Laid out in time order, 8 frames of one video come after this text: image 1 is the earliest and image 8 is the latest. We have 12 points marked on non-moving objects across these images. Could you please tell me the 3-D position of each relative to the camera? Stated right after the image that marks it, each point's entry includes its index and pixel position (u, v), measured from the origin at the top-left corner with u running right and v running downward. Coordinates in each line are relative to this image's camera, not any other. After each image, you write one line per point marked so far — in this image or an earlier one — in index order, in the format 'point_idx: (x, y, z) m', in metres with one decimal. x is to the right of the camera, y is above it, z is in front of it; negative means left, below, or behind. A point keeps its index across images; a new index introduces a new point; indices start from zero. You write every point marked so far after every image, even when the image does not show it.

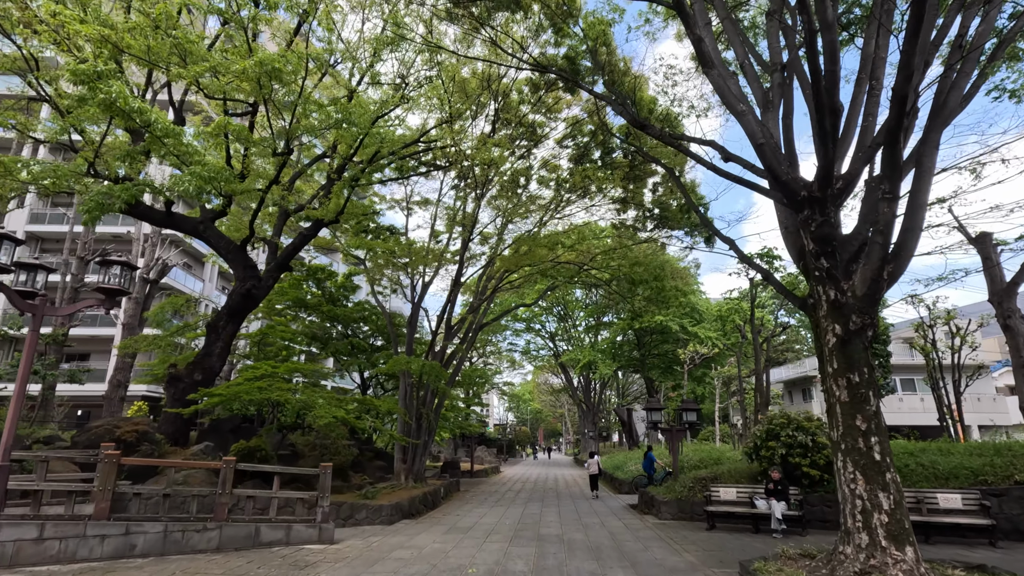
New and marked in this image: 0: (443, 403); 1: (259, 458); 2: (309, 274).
0: (-1.5, -2.6, +11.9) m
1: (-4.0, -2.7, +8.5) m
2: (-6.0, +0.4, +15.7) m
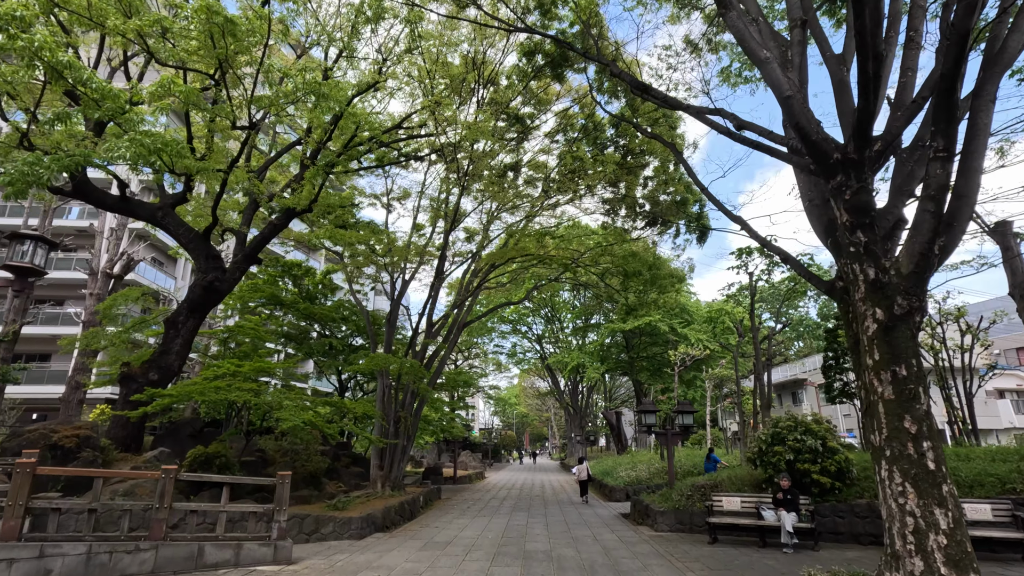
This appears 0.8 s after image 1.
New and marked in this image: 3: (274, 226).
0: (-1.9, -2.5, +11.3) m
1: (-4.3, -2.6, +7.7) m
2: (-6.4, +0.5, +14.9) m
3: (-4.4, +1.2, +10.0) m
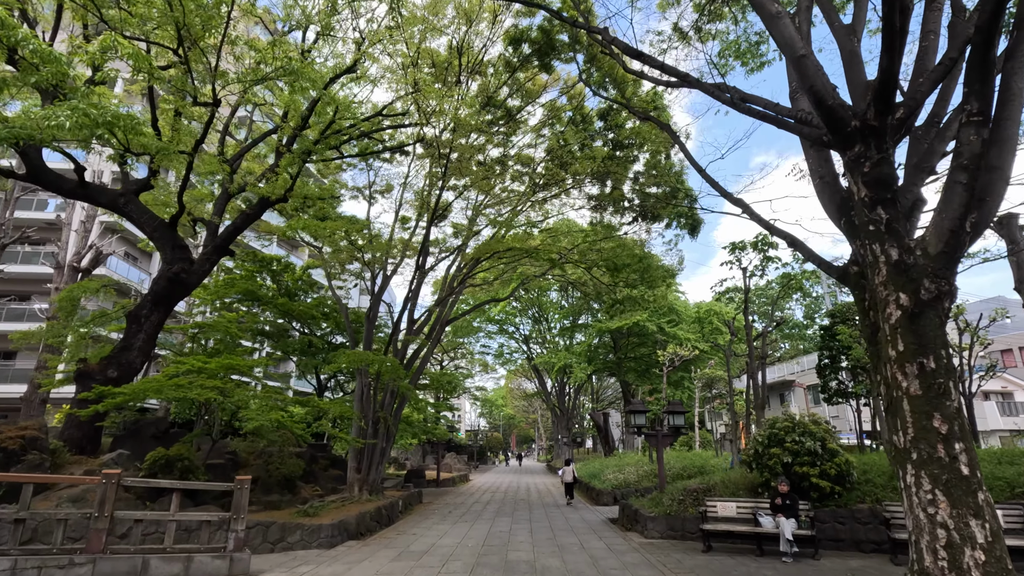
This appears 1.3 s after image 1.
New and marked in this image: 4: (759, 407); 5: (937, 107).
0: (-2.2, -2.4, +10.8) m
1: (-4.5, -2.5, +7.2) m
2: (-6.7, +0.6, +14.3) m
3: (-4.7, +1.3, +9.5) m
4: (+3.8, -1.8, +8.1) m
5: (+3.3, +1.4, +4.1) m
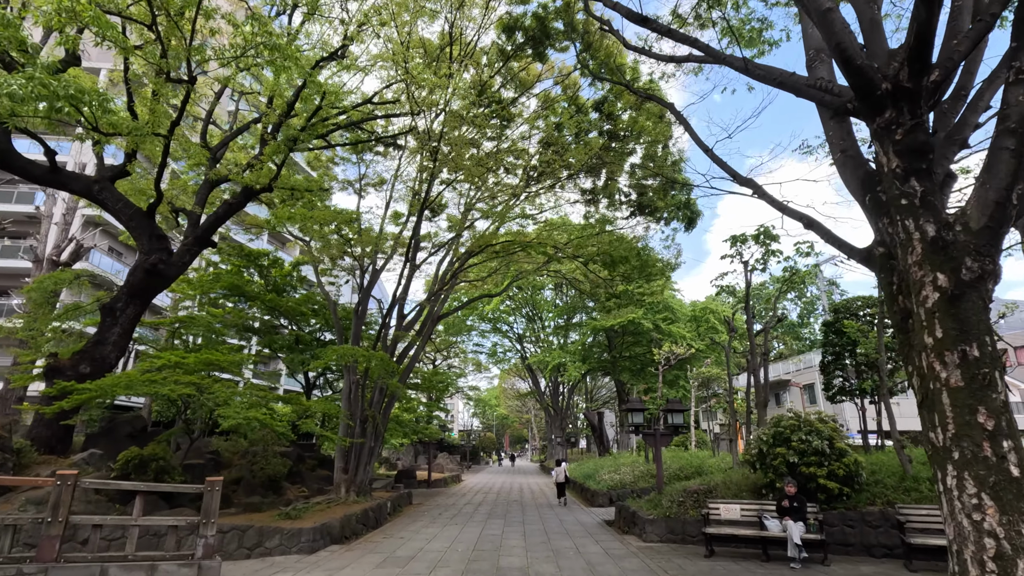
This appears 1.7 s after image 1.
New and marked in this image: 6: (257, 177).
0: (-2.3, -2.3, +10.5) m
1: (-4.6, -2.3, +6.8) m
2: (-6.9, +0.7, +13.9) m
3: (-4.8, +1.4, +9.1) m
4: (+3.7, -1.7, +7.8) m
5: (+3.2, +1.5, +3.8) m
6: (-4.3, +1.9, +9.0) m
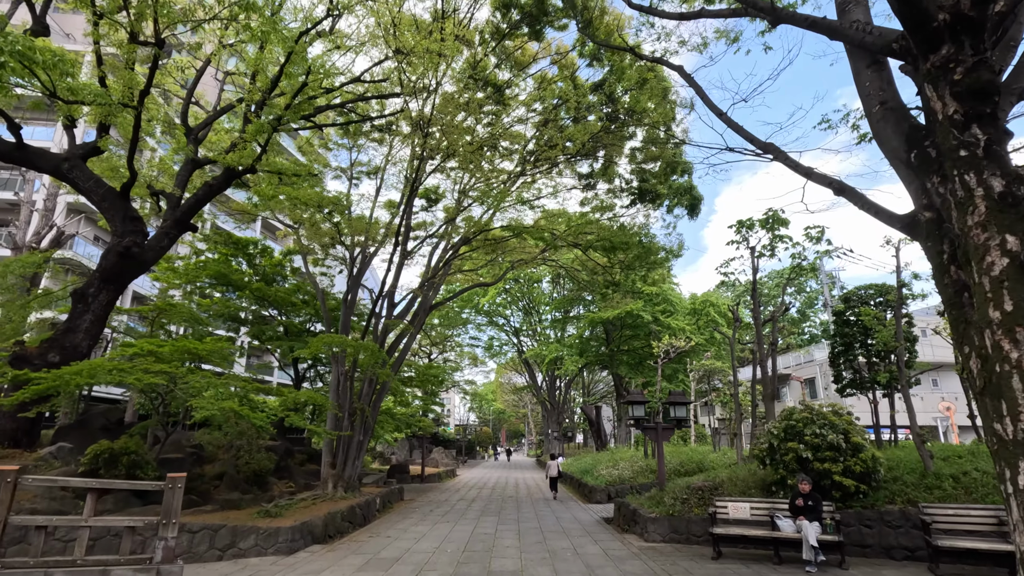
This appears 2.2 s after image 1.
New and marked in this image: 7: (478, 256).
0: (-2.4, -2.0, +10.1) m
1: (-4.7, -2.1, +6.4) m
2: (-7.0, +1.0, +13.5) m
3: (-4.9, +1.7, +8.7) m
4: (+3.6, -1.5, +7.4) m
5: (+3.2, +1.6, +3.4) m
6: (-4.4, +2.1, +8.5) m
7: (-0.8, +0.8, +13.2) m
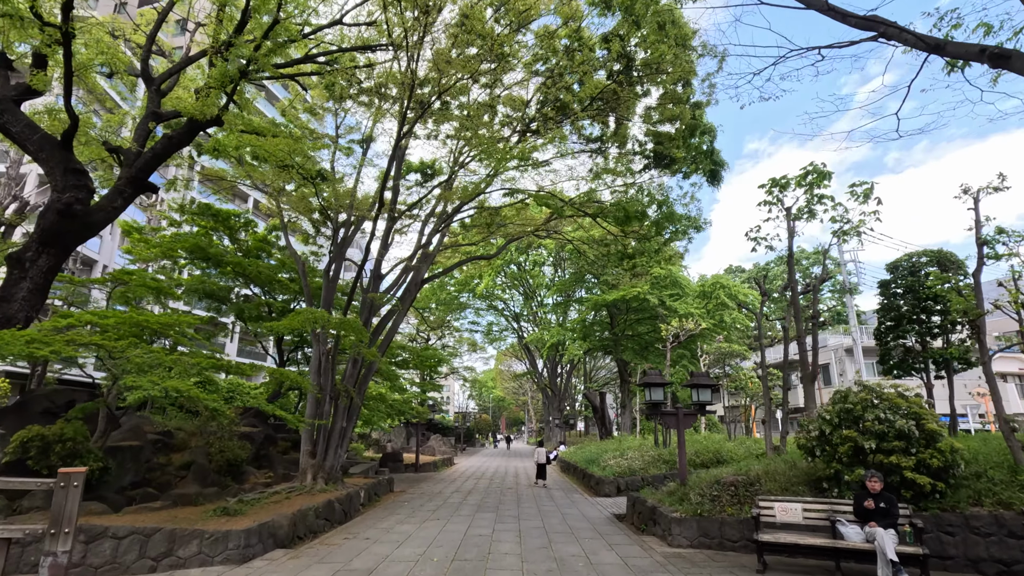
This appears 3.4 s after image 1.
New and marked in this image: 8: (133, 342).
0: (-2.4, -1.5, +9.1) m
1: (-4.7, -1.7, +5.5) m
2: (-7.0, +1.6, +12.5) m
3: (-4.9, +2.1, +7.6) m
4: (+3.6, -1.1, +6.5) m
5: (+3.2, +2.0, +2.4) m
6: (-4.4, +2.5, +7.5) m
7: (-0.8, +1.4, +12.2) m
8: (-4.4, -0.7, +6.1) m
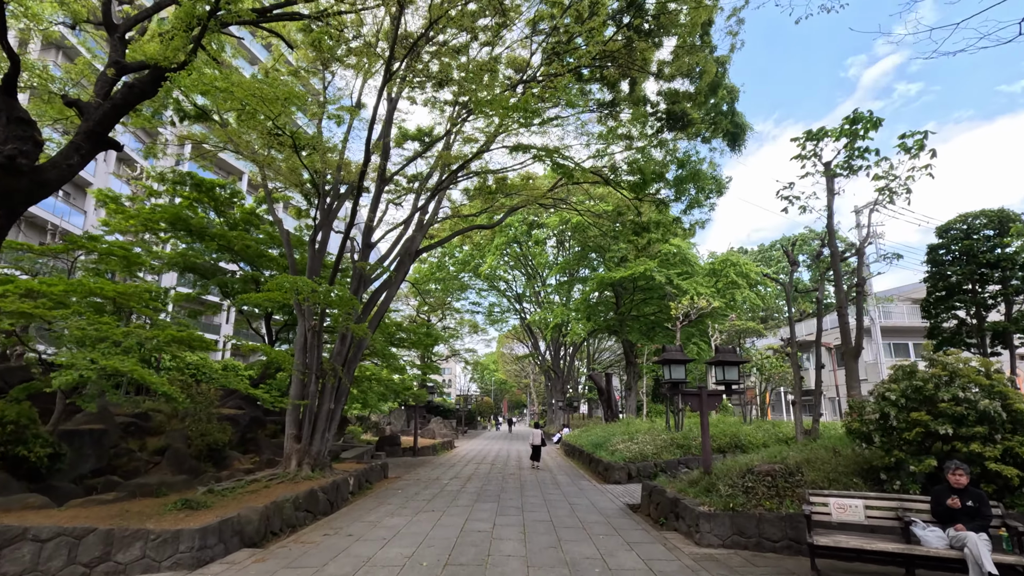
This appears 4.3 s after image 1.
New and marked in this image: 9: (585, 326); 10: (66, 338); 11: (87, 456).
0: (-2.4, -1.1, +8.4) m
1: (-4.7, -1.4, +4.8) m
2: (-6.9, +2.2, +11.7) m
3: (-4.8, +2.5, +6.8) m
4: (+3.6, -0.7, +5.8) m
5: (+3.2, +2.2, +1.6) m
6: (-4.3, +2.9, +6.7) m
7: (-0.8, +1.9, +11.4) m
8: (-4.4, -0.3, +5.4) m
9: (+2.5, -1.2, +17.8) m
10: (-4.4, -0.5, +5.3) m
11: (-4.8, -1.9, +6.0) m
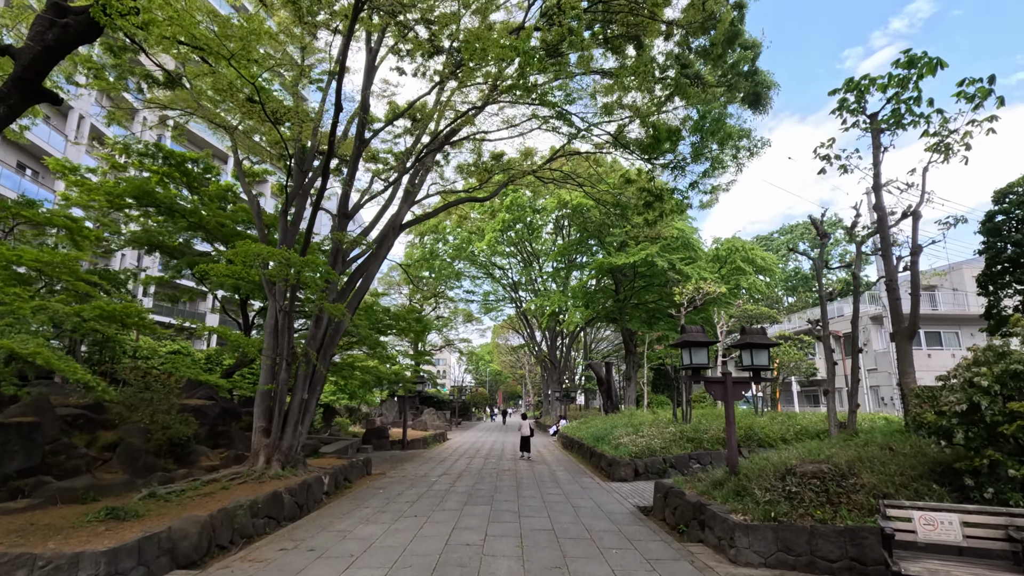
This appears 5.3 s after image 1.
0: (-2.4, -0.8, +7.6) m
1: (-4.7, -1.1, +4.0) m
2: (-7.0, +2.5, +10.8) m
3: (-4.9, +2.8, +5.9) m
4: (+3.6, -0.5, +5.0) m
5: (+3.2, +2.4, +0.7) m
6: (-4.4, +3.2, +5.8) m
7: (-0.9, +2.3, +10.6) m
8: (-4.4, 0.0, +4.5) m
9: (+2.3, -0.7, +17.0) m
10: (-4.4, -0.2, +4.5) m
11: (-4.8, -1.6, +5.2) m
